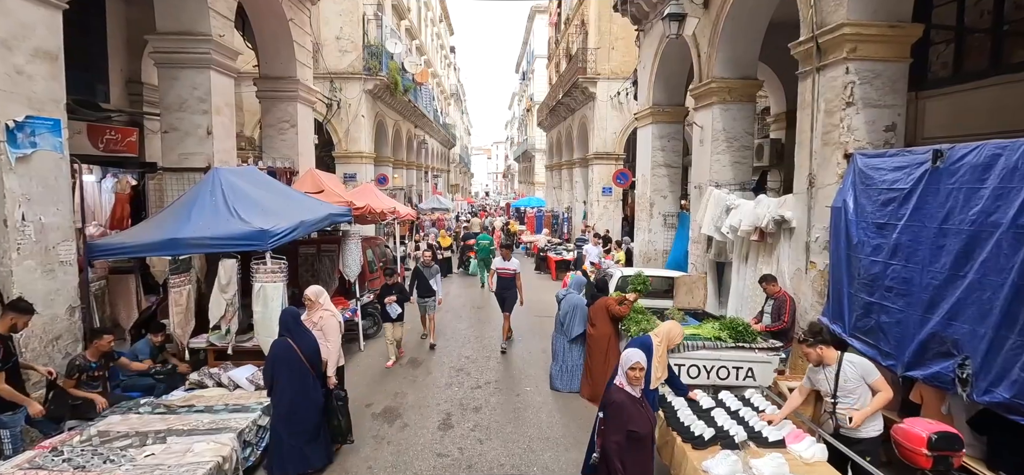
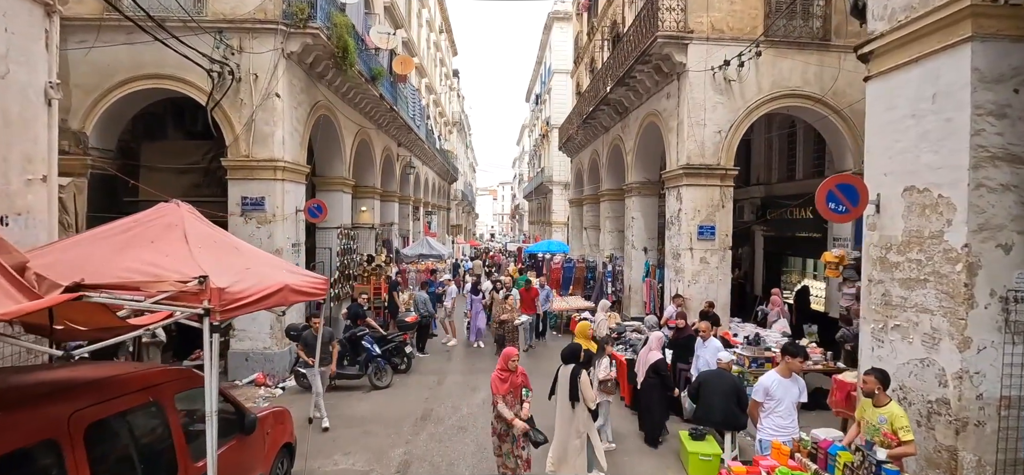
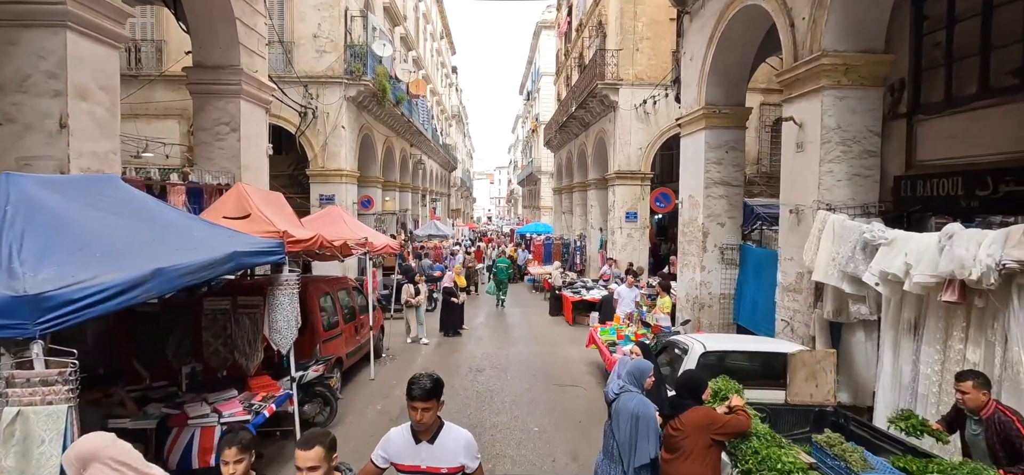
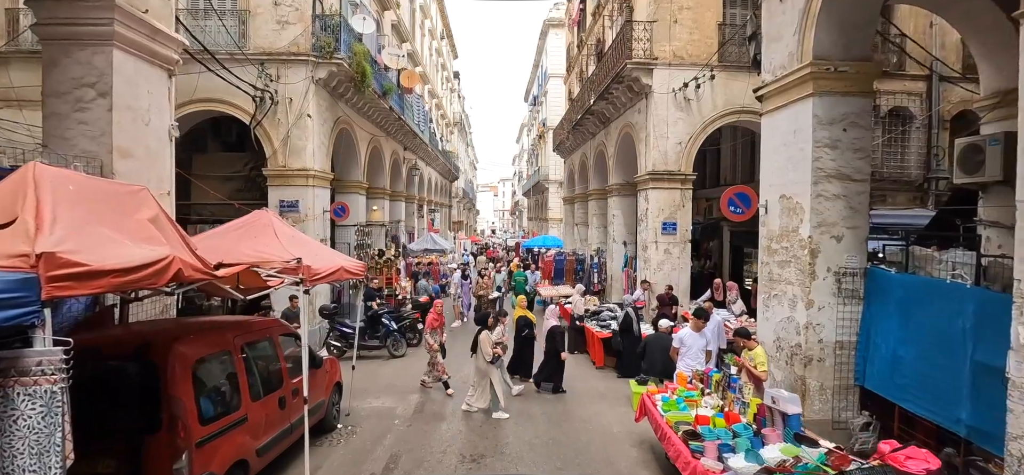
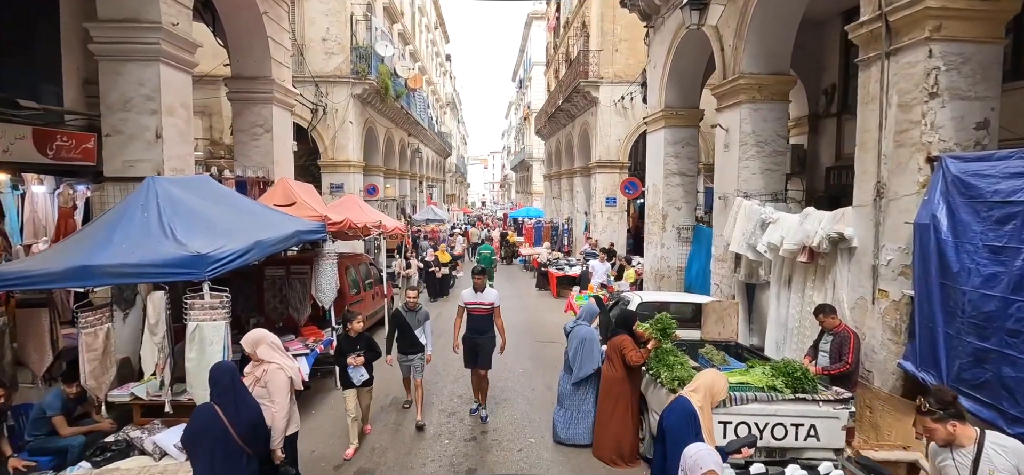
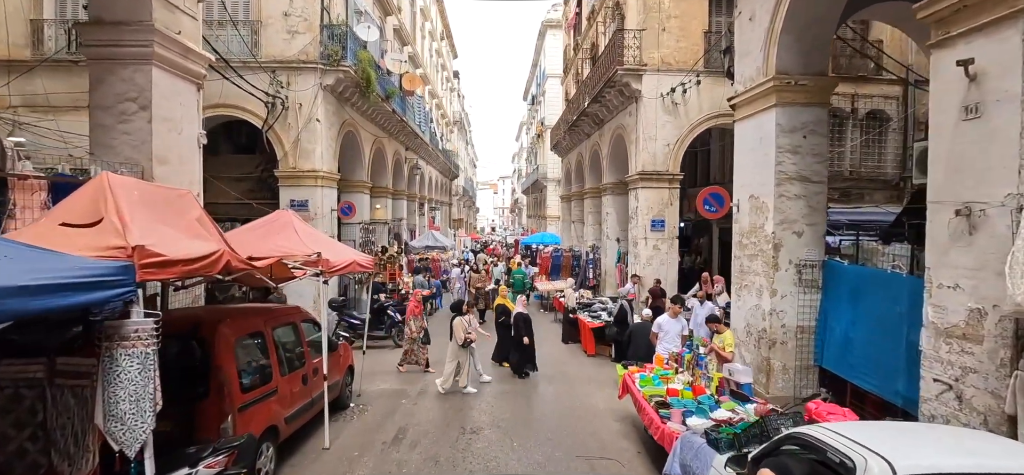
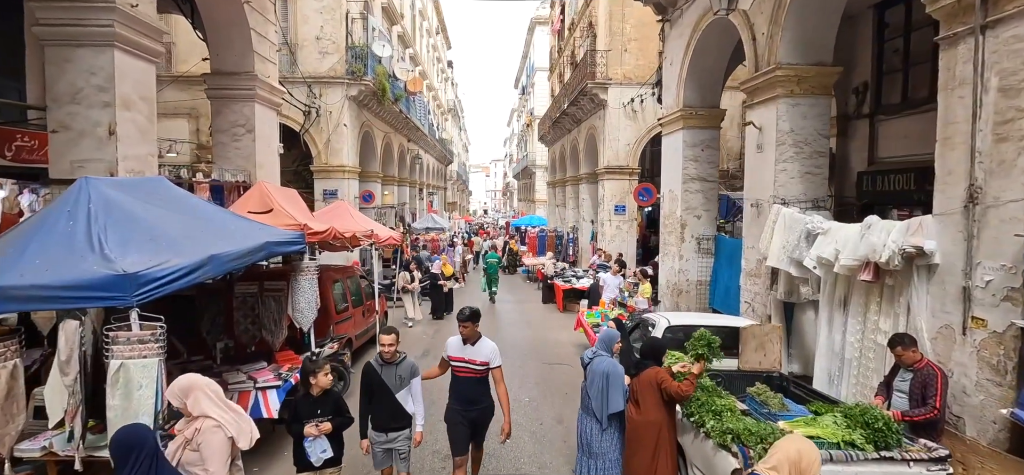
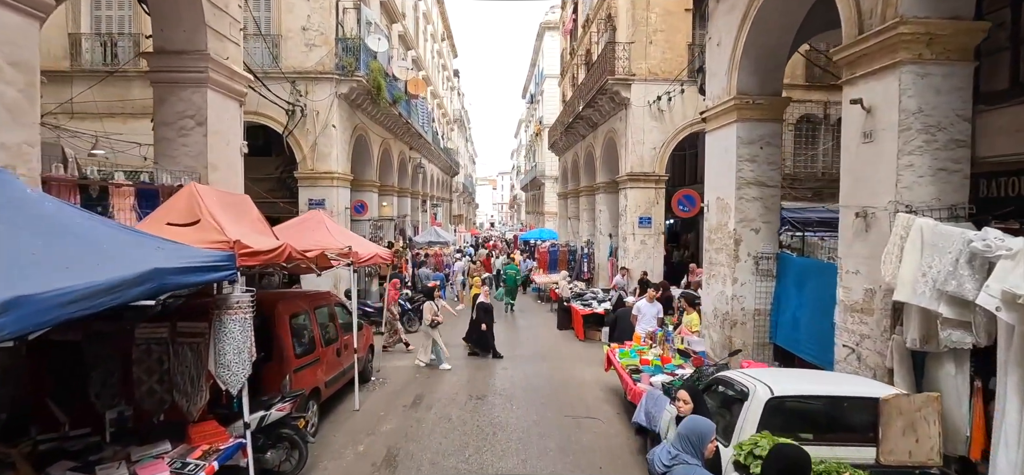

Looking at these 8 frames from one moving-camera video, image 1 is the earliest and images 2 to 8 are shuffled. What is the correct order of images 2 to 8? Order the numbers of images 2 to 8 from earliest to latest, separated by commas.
5, 7, 3, 8, 6, 4, 2
